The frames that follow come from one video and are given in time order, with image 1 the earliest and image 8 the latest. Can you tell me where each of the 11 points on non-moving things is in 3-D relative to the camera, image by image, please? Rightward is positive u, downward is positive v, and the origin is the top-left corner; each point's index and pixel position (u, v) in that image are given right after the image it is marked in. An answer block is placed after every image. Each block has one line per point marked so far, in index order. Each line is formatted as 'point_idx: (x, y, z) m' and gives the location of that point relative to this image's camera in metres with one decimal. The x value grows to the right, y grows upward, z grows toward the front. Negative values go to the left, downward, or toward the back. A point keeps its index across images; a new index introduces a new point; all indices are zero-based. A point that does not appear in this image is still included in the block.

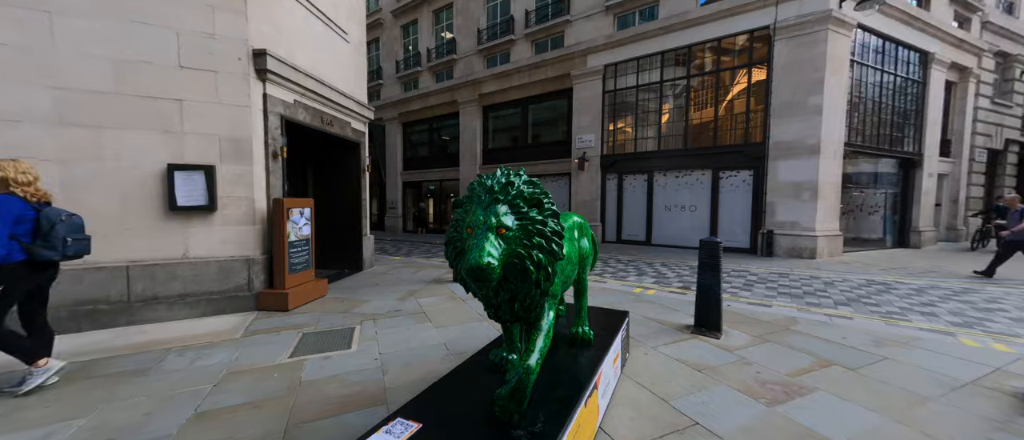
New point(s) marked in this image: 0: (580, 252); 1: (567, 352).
0: (+0.5, -0.2, +2.5) m
1: (+0.4, -0.9, +2.4) m
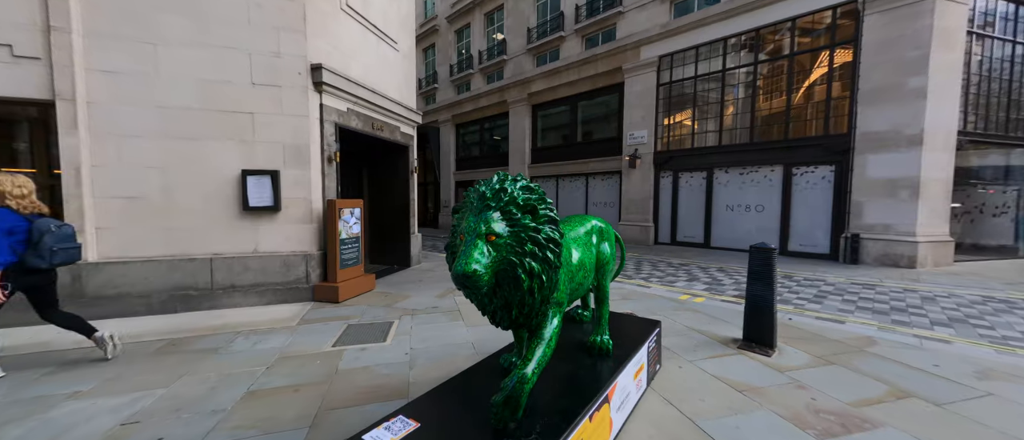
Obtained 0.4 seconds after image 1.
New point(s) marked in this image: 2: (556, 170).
0: (+0.6, -0.3, +2.4) m
1: (+0.5, -1.0, +2.3) m
2: (+2.2, +2.5, +16.6) m
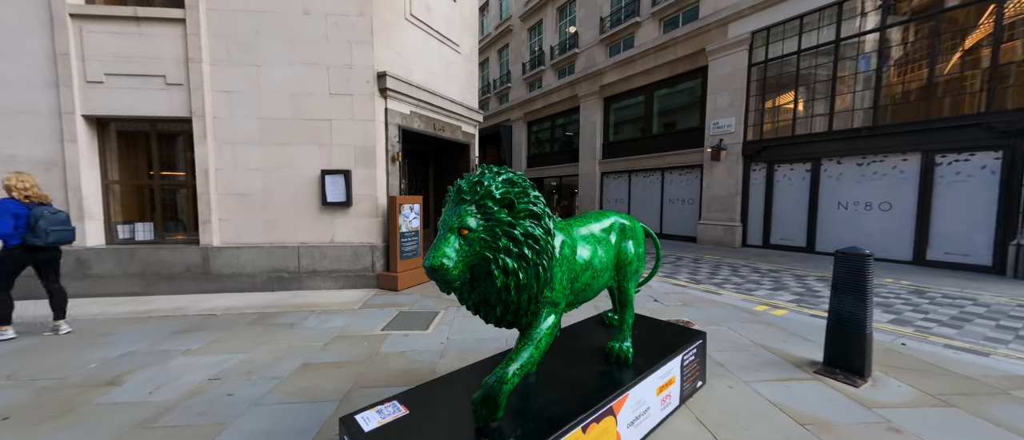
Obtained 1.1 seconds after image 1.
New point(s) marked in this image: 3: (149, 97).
0: (+0.7, -0.2, +2.2) m
1: (+0.6, -0.9, +2.1) m
2: (+5.4, +2.5, +15.6) m
3: (-5.8, +2.0, +5.4) m
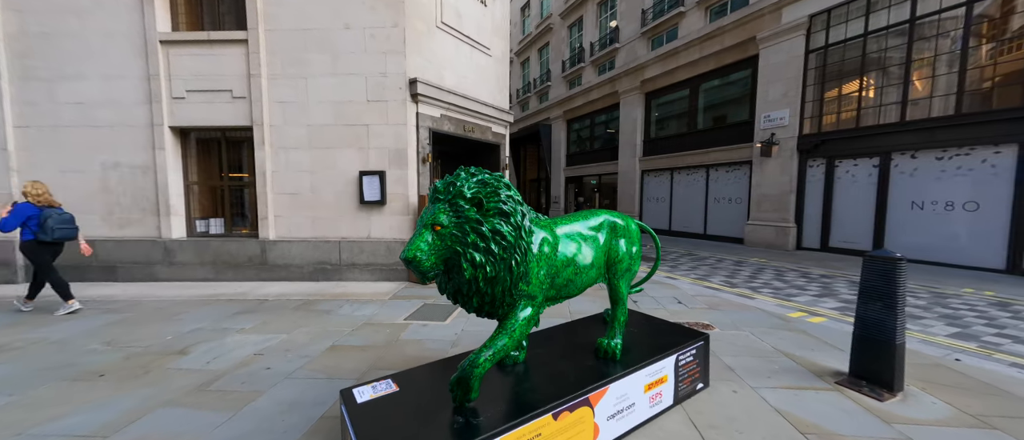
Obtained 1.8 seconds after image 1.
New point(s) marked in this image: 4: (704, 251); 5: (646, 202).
0: (+0.7, -0.2, +2.2) m
1: (+0.5, -0.9, +2.2) m
2: (+7.0, +2.6, +15.0) m
3: (-5.3, +2.0, +6.2) m
4: (+6.0, -1.0, +10.6) m
5: (+6.5, +0.9, +16.5) m
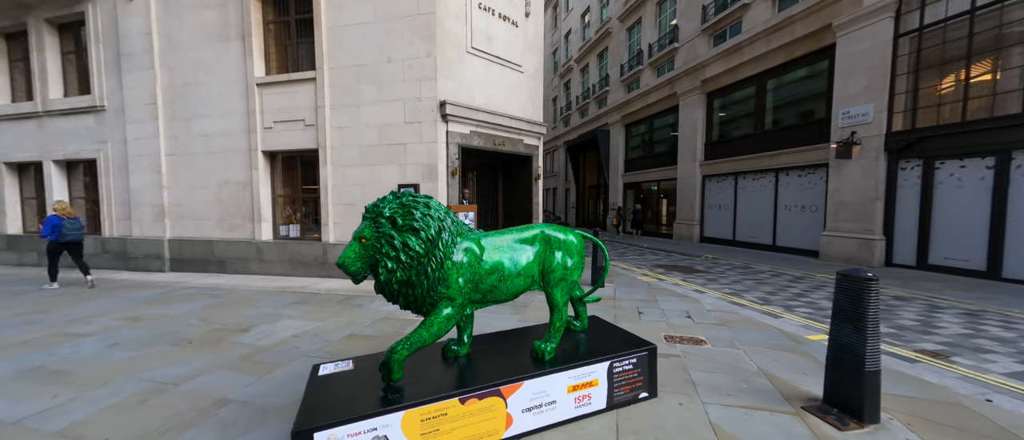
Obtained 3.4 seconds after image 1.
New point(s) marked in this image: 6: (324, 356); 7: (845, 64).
0: (+0.2, -0.3, +2.5) m
1: (+0.1, -1.0, +2.5) m
2: (+9.0, +2.2, +13.7) m
3: (-4.8, +1.9, +7.6) m
4: (+7.2, -1.3, +9.6) m
5: (+8.8, +0.5, +15.3) m
6: (-1.9, -1.4, +3.4) m
7: (+9.5, +4.4, +9.6) m
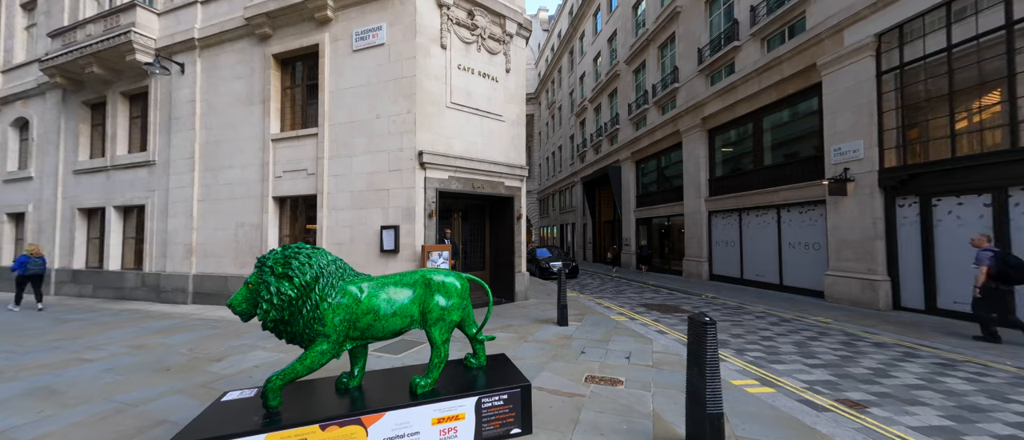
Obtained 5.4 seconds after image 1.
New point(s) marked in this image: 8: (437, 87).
0: (-0.7, -0.7, +2.8) m
1: (-0.9, -1.4, +2.7) m
2: (+9.0, +0.7, +13.5) m
3: (-5.3, +0.9, +8.6) m
4: (+6.8, -2.3, +9.2) m
5: (+8.9, -1.2, +14.9) m
6: (-2.8, -1.9, +3.9) m
7: (+9.1, +3.4, +9.6) m
8: (-1.7, +3.0, +7.7) m
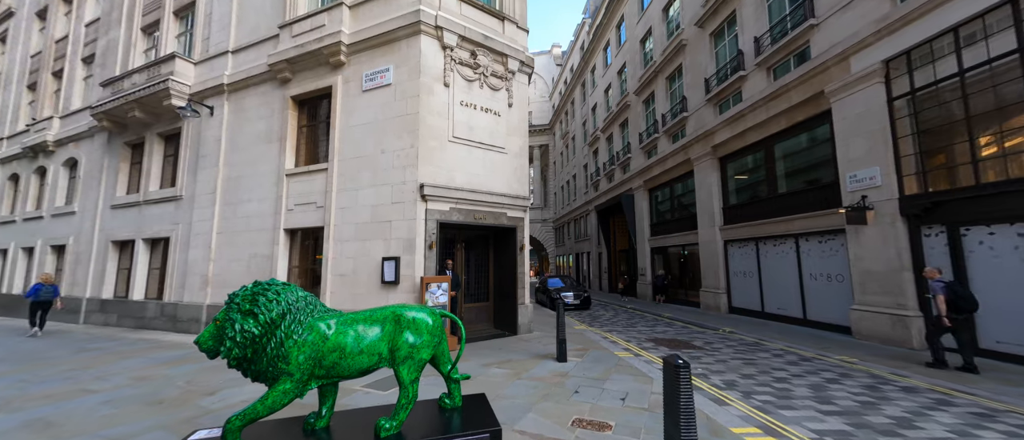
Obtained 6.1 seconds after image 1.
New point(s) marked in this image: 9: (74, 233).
0: (-1.0, -1.0, +2.8) m
1: (-1.1, -1.7, +2.7) m
2: (+9.3, -0.4, +13.0) m
3: (-5.3, +0.1, +8.9) m
4: (+6.8, -3.1, +8.6) m
5: (+9.3, -2.4, +14.2) m
6: (-3.0, -2.3, +3.8) m
7: (+9.2, +2.5, +9.4) m
8: (-1.7, +2.3, +8.0) m
9: (-18.8, -0.5, +14.6) m
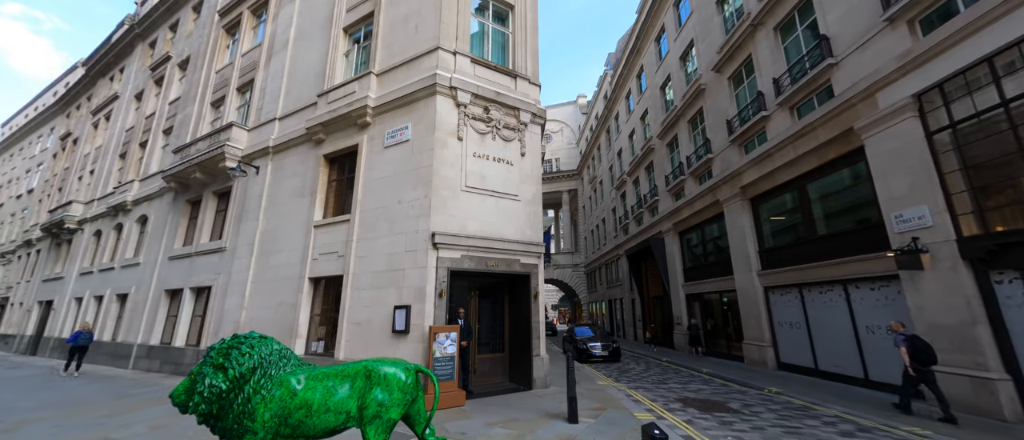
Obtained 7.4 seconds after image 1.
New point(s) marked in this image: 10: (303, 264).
0: (-1.2, -1.5, +2.7) m
1: (-1.4, -2.1, +2.5) m
2: (+9.9, -2.0, +12.0) m
3: (-4.9, -1.2, +9.3) m
4: (+7.2, -4.1, +7.4) m
5: (+10.1, -4.1, +12.9) m
6: (-3.1, -2.9, +3.7) m
7: (+9.5, +1.4, +8.8) m
8: (-1.5, +1.1, +8.4) m
9: (-17.9, -2.9, +16.1) m
10: (-6.1, -1.3, +9.8) m
